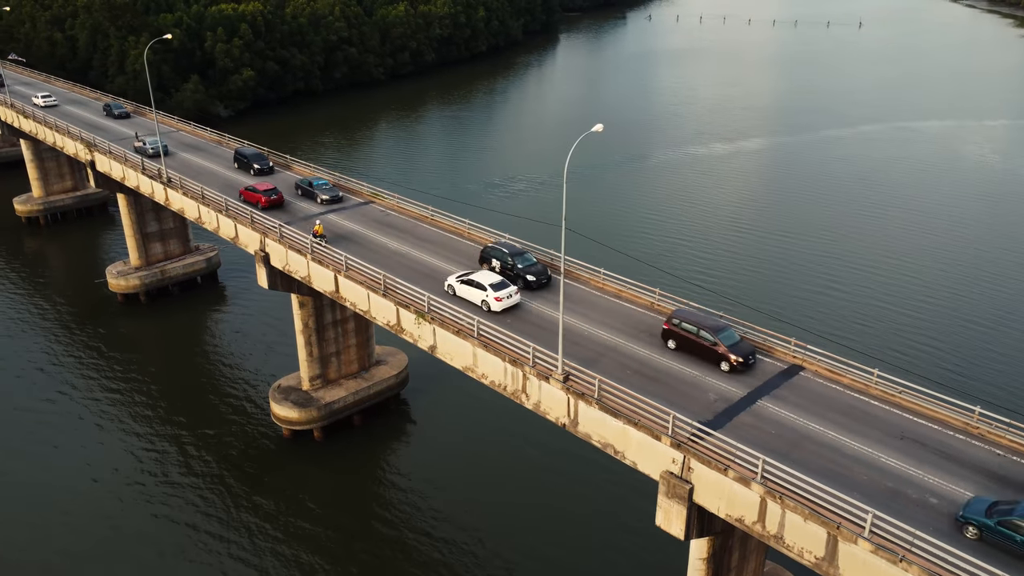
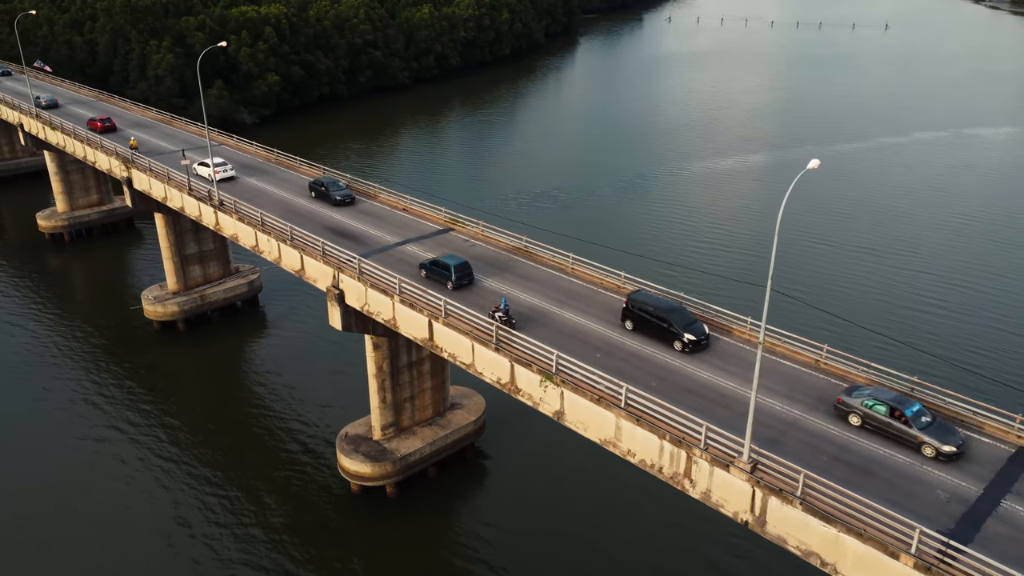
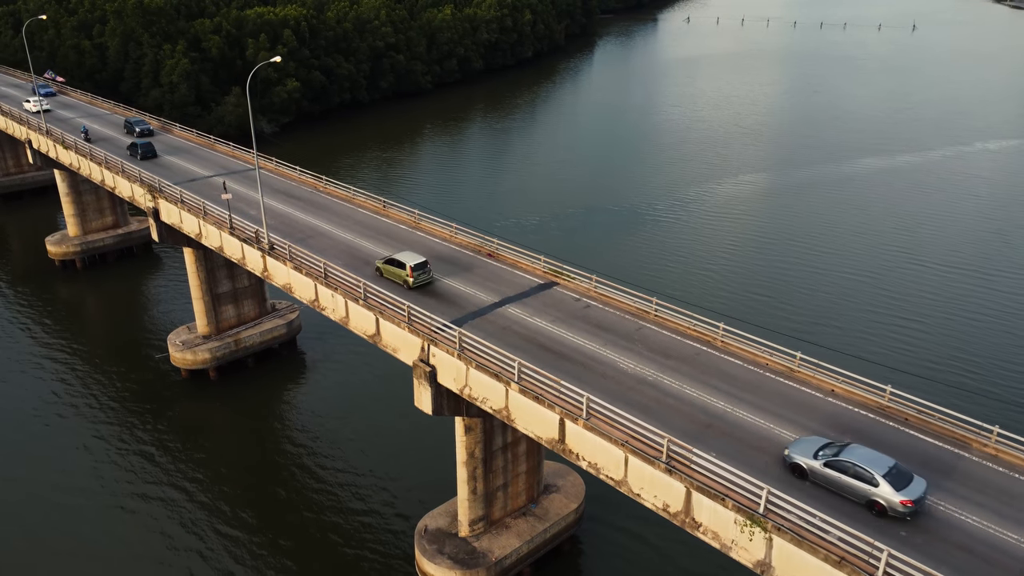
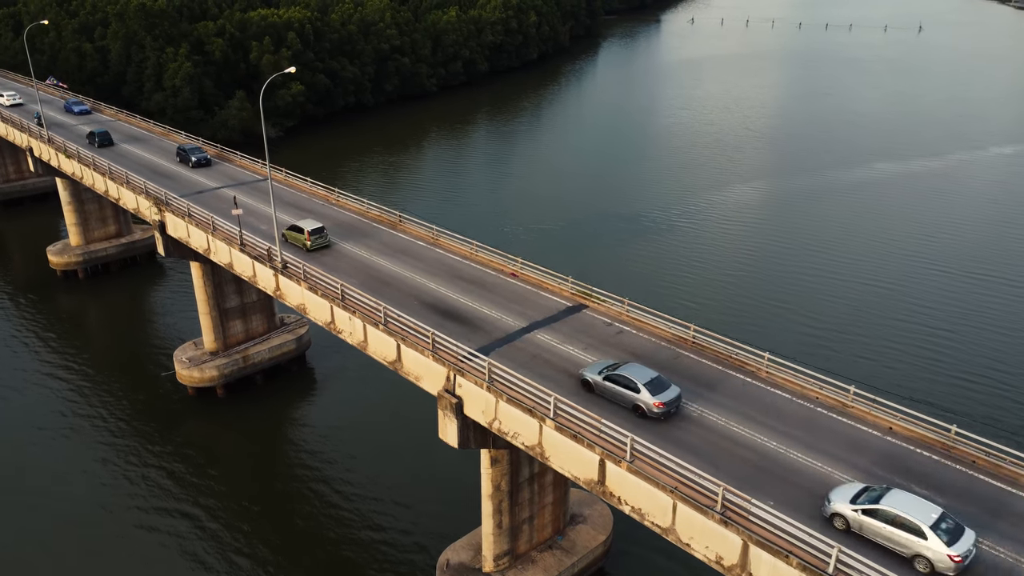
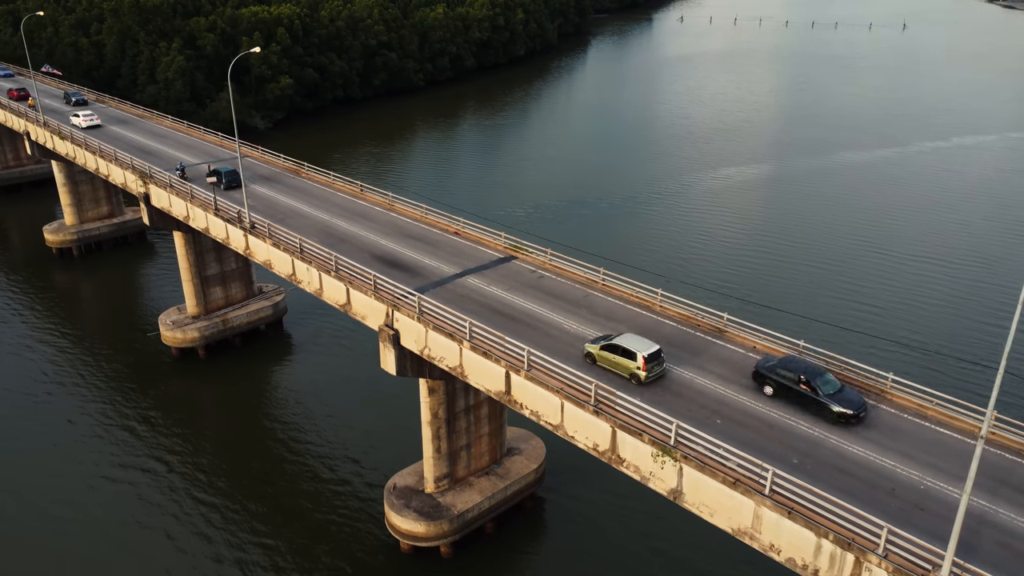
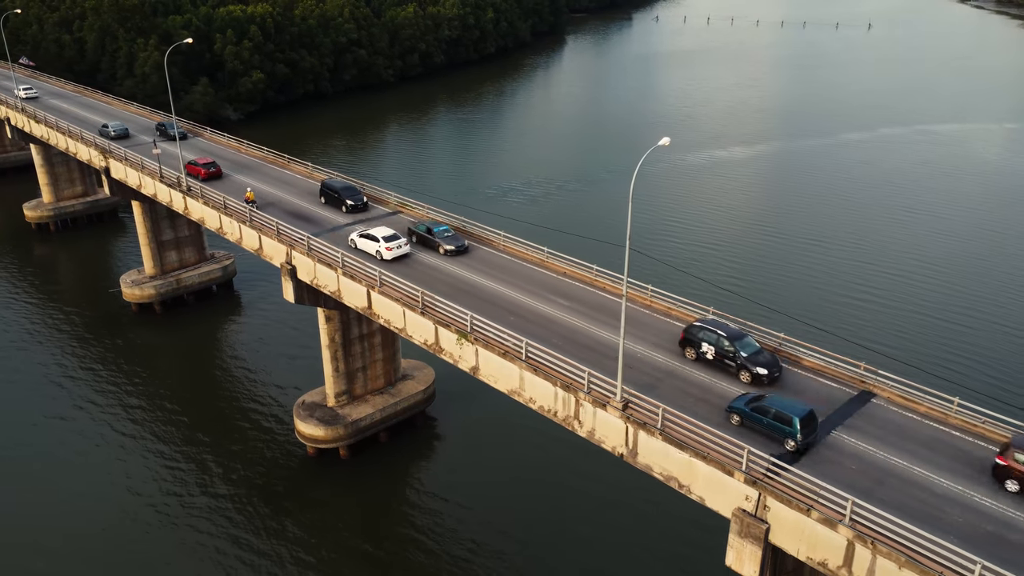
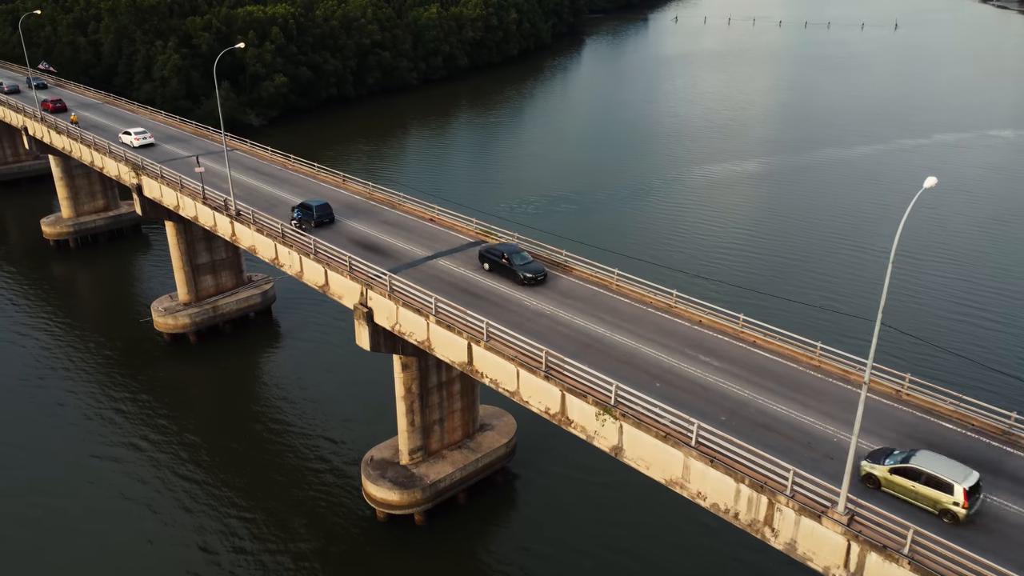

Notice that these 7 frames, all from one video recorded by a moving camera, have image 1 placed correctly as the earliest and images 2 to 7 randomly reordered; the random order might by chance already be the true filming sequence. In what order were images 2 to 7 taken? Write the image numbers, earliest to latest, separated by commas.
6, 2, 7, 5, 3, 4
